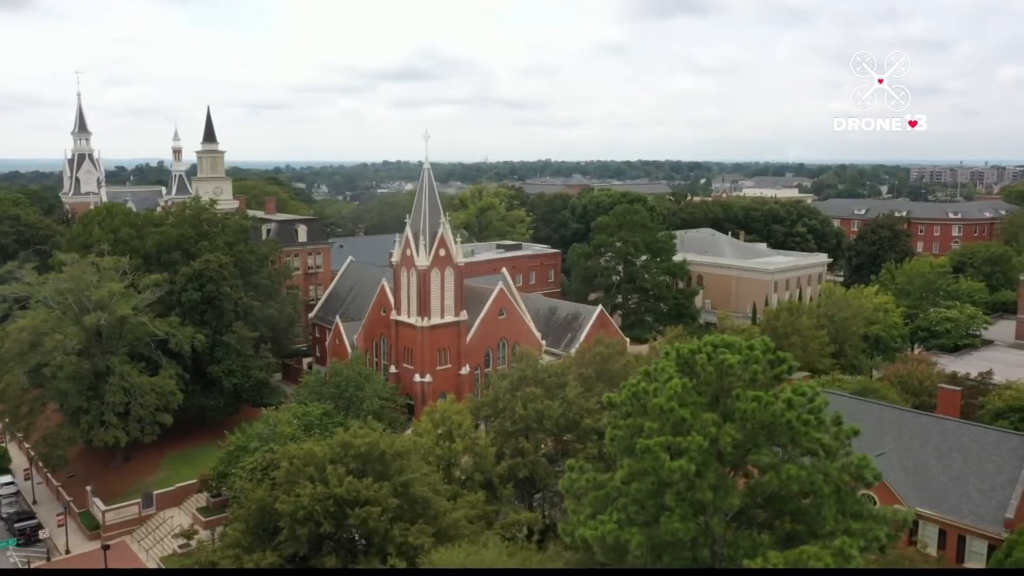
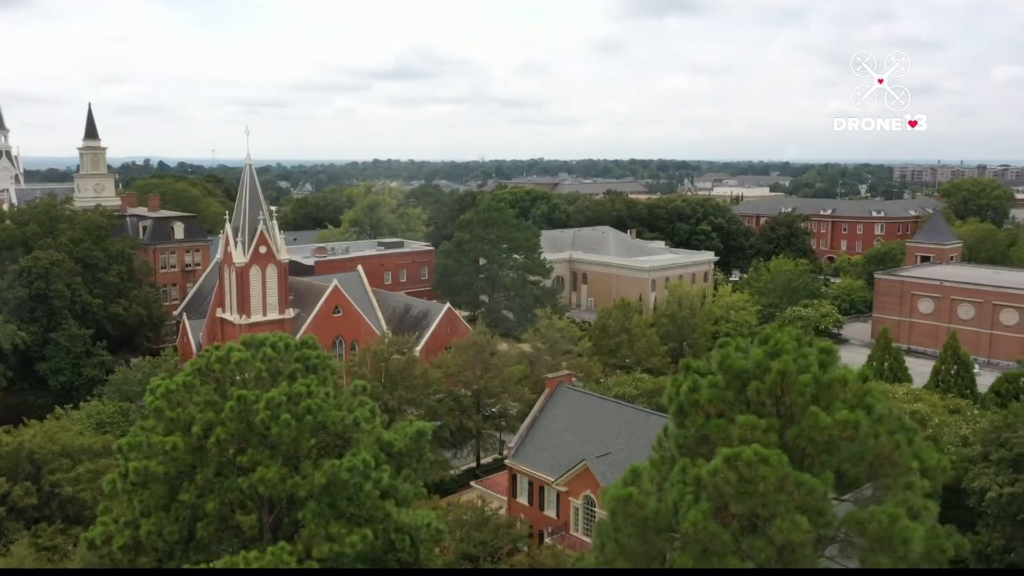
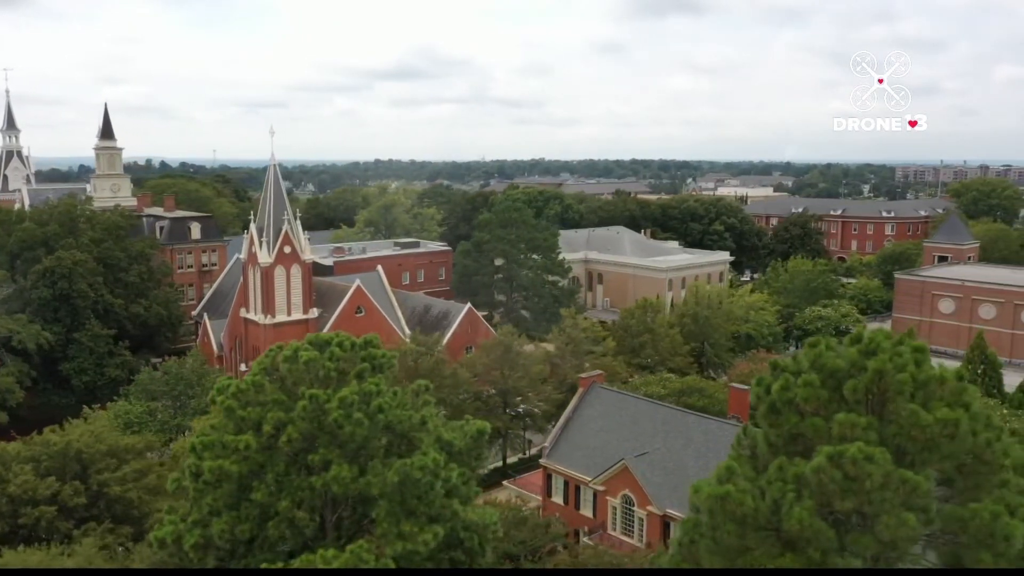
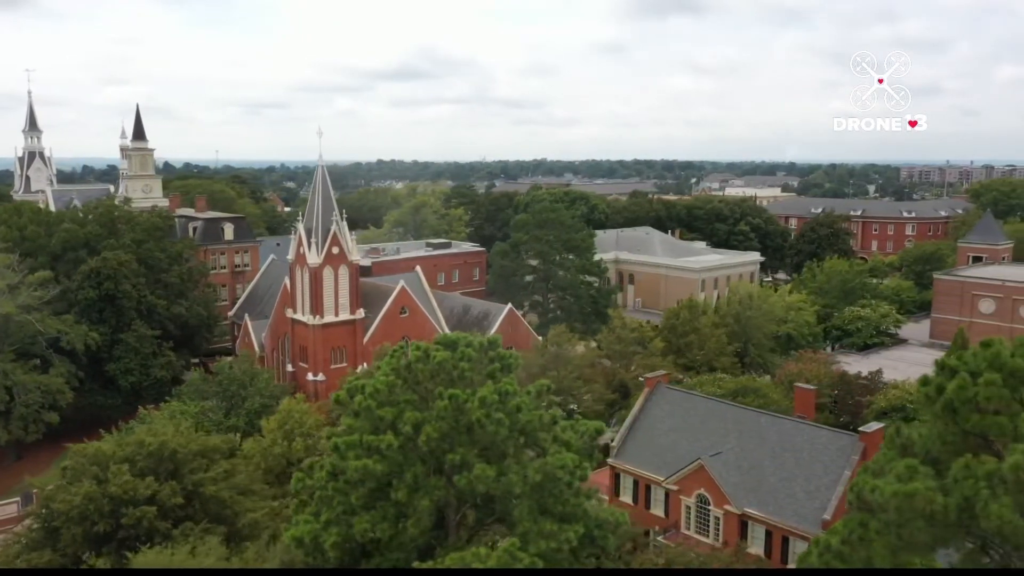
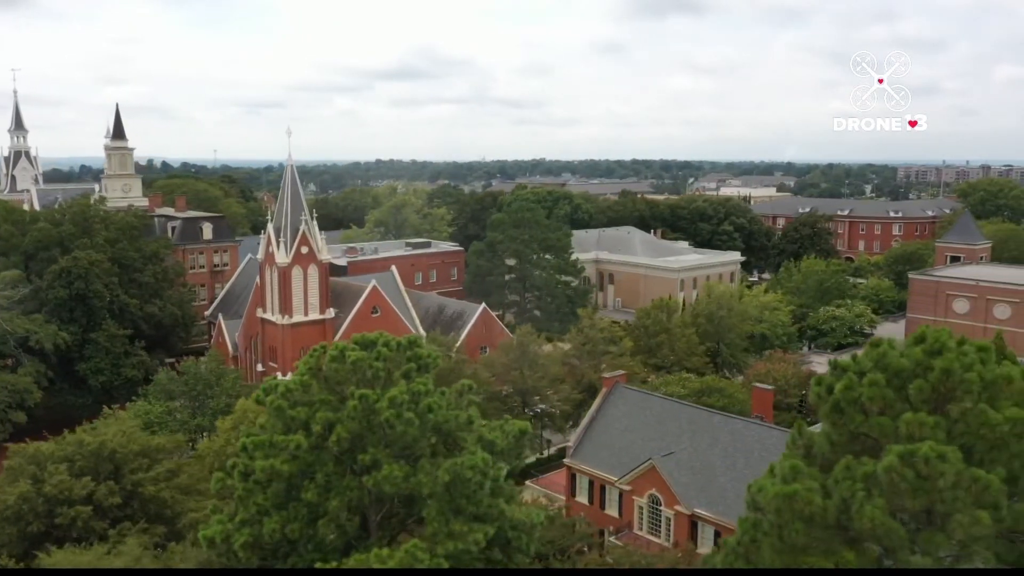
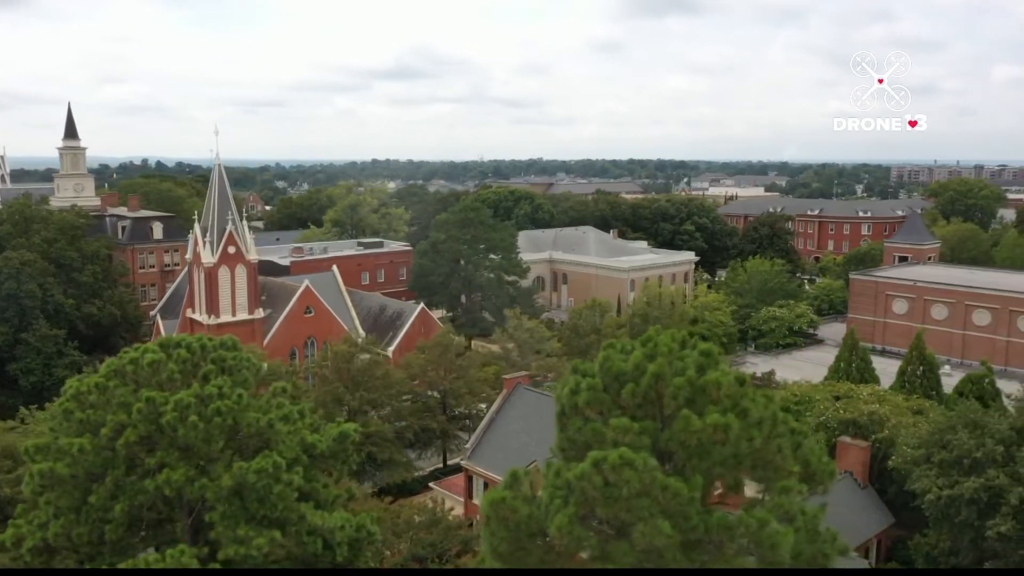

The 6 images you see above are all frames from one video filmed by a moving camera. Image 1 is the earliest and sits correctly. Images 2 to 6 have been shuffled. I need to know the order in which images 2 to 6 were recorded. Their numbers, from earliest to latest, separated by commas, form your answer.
4, 5, 3, 2, 6
